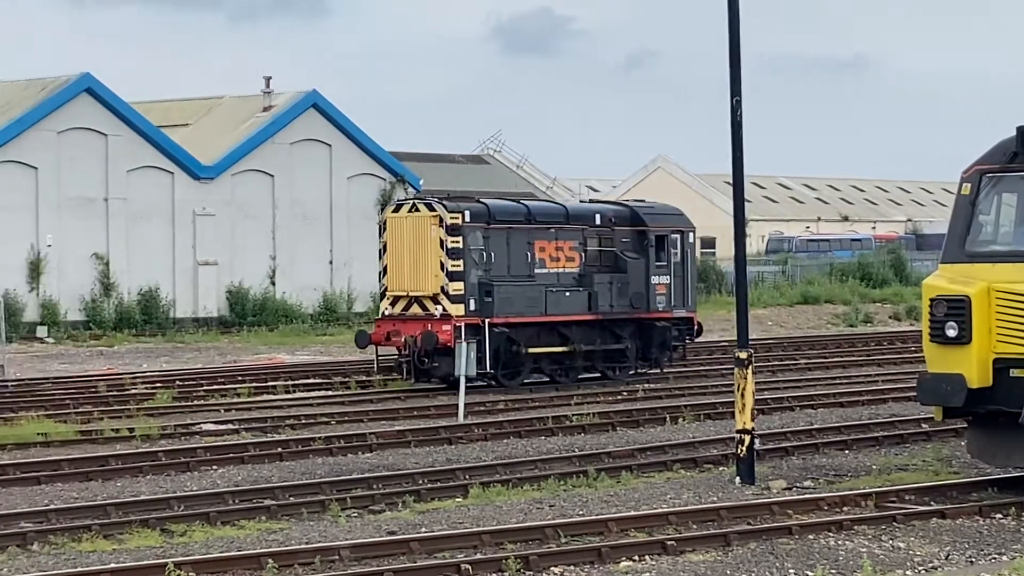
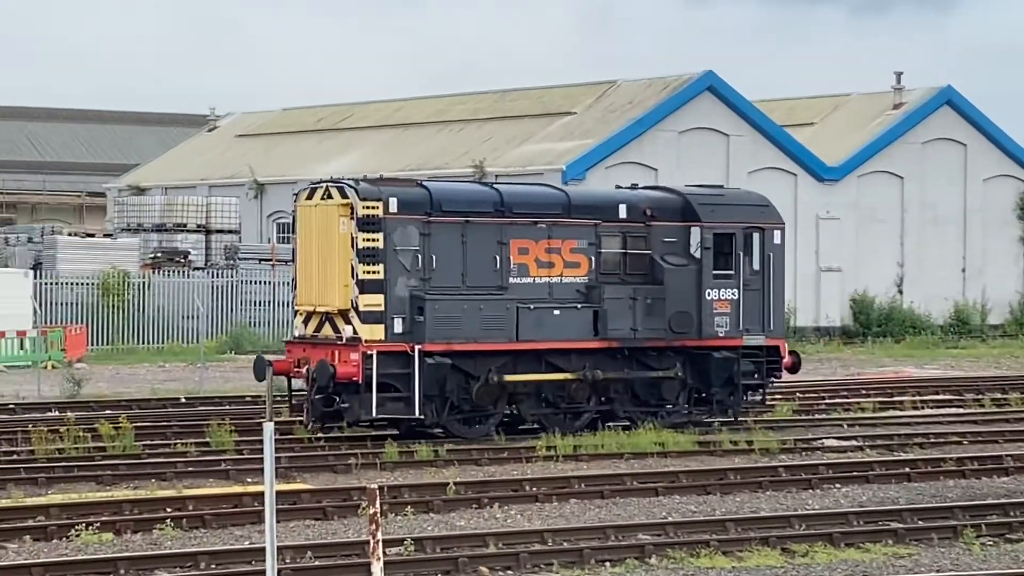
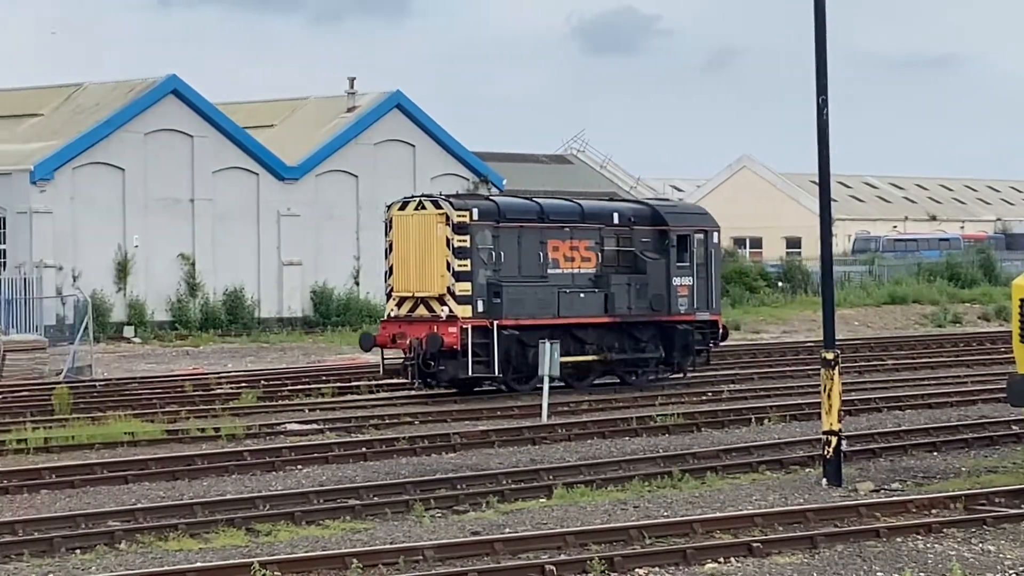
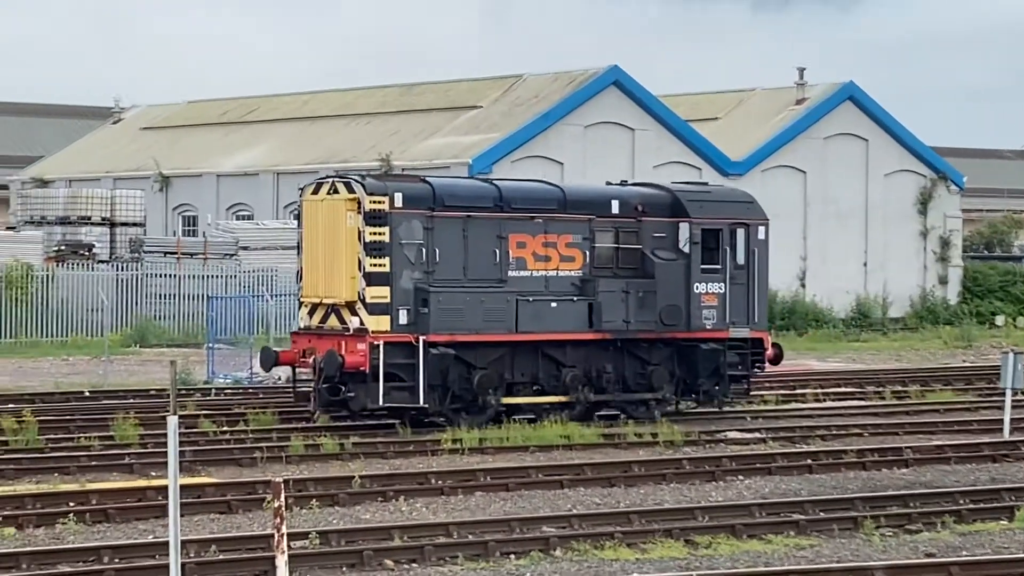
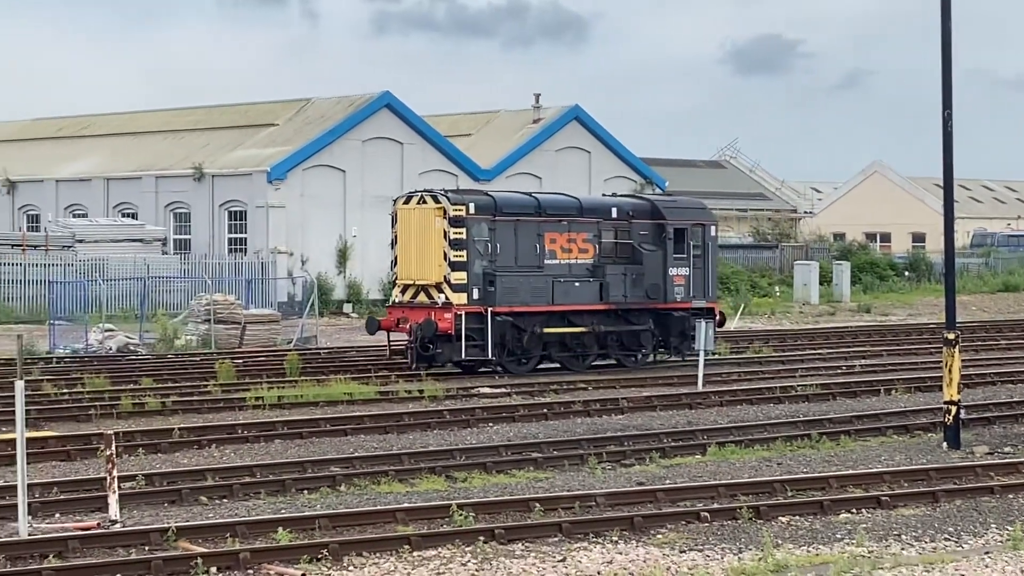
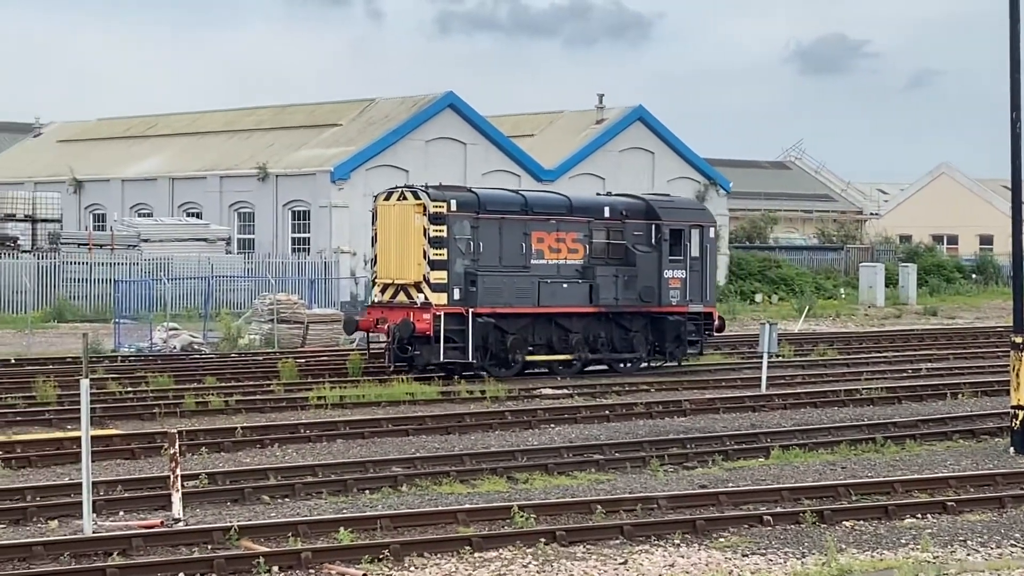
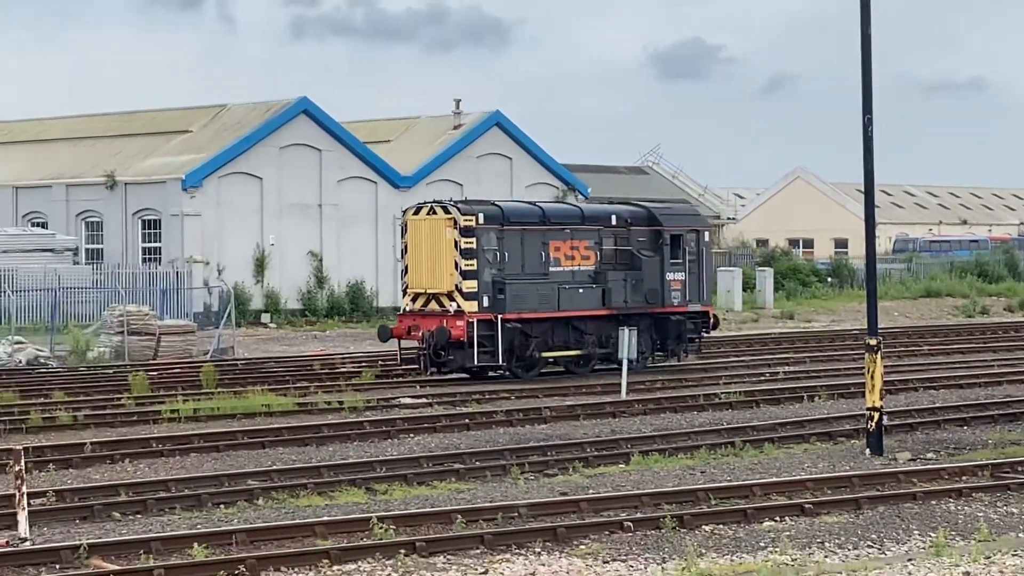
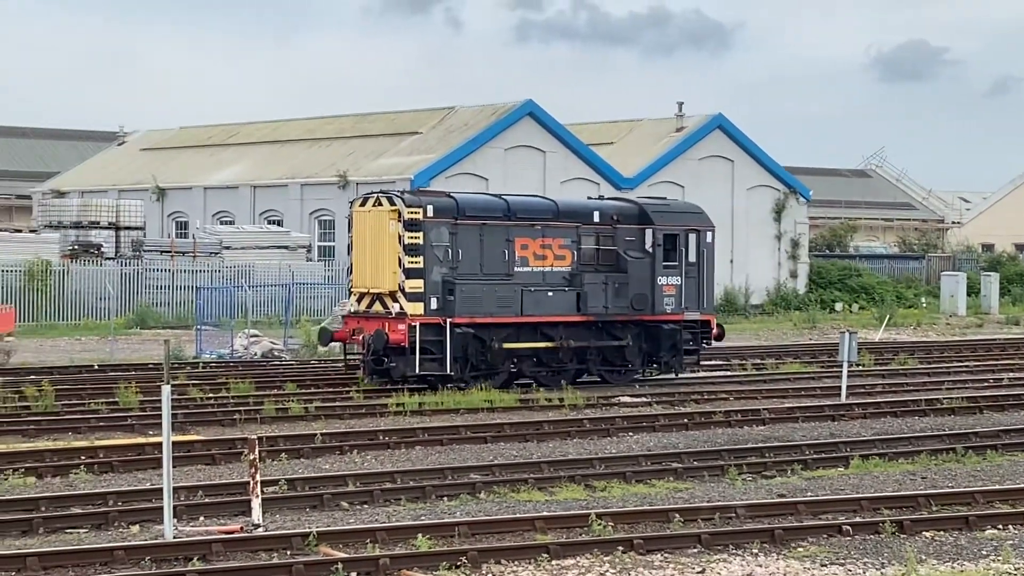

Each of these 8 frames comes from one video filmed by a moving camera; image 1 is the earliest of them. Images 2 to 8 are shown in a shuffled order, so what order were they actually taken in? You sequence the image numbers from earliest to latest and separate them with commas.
3, 7, 5, 6, 8, 4, 2
